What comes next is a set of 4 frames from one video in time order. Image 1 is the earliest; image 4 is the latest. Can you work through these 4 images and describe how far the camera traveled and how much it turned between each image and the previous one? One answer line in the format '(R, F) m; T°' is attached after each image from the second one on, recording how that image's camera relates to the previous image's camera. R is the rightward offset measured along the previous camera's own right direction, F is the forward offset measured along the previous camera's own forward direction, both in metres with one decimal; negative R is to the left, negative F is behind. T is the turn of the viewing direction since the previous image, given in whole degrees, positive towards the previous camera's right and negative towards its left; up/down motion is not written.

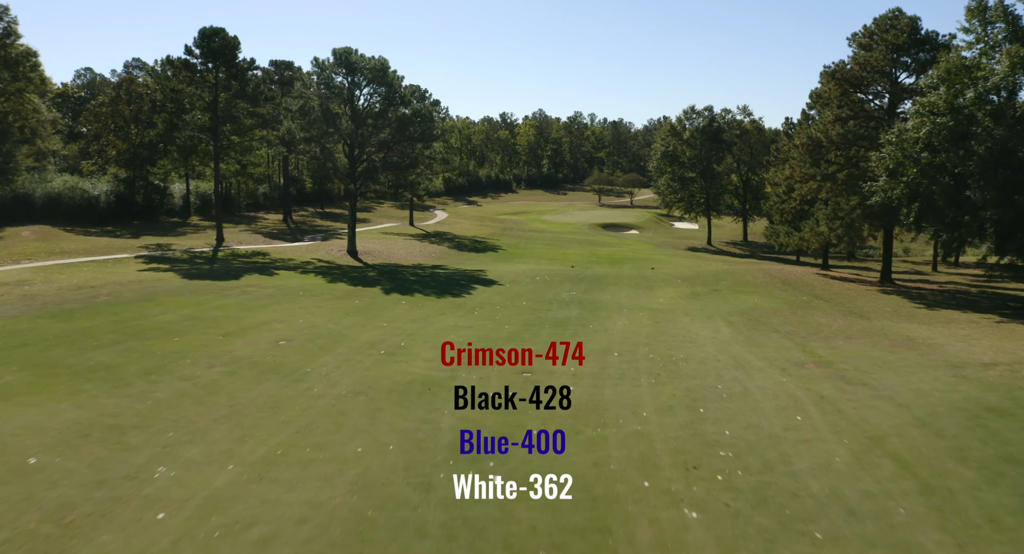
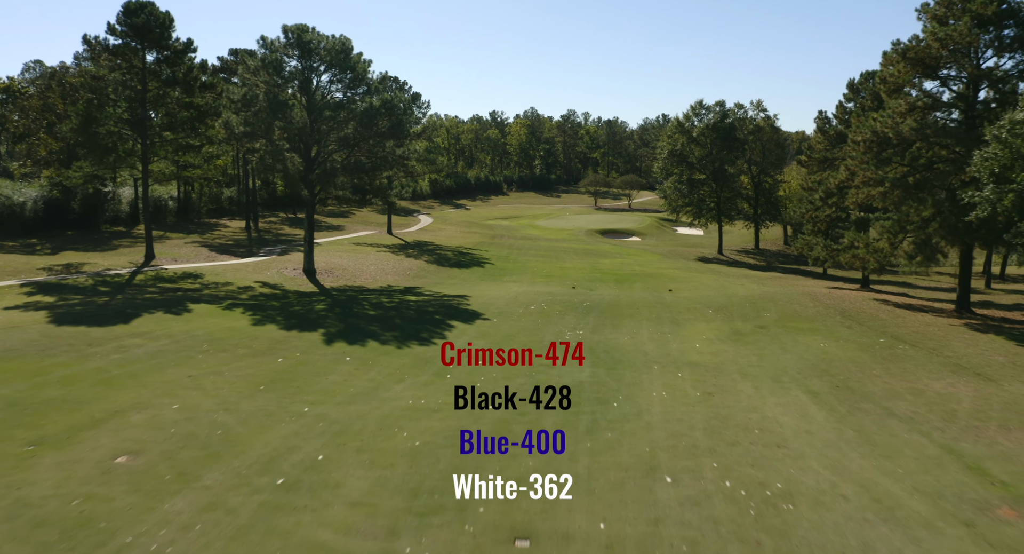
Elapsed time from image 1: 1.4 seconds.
(+0.1, +5.9) m; +1°
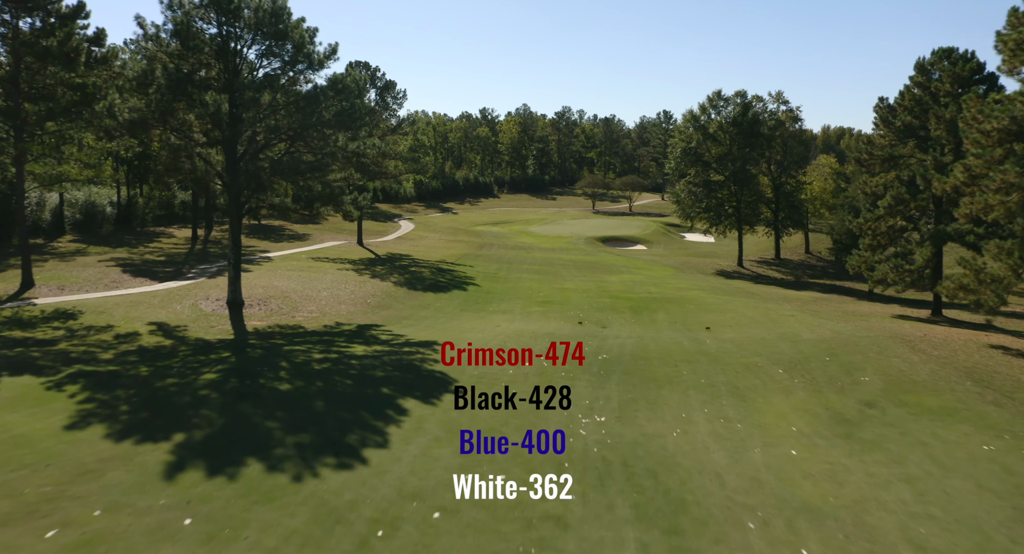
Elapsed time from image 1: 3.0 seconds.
(+0.2, +6.8) m; +1°
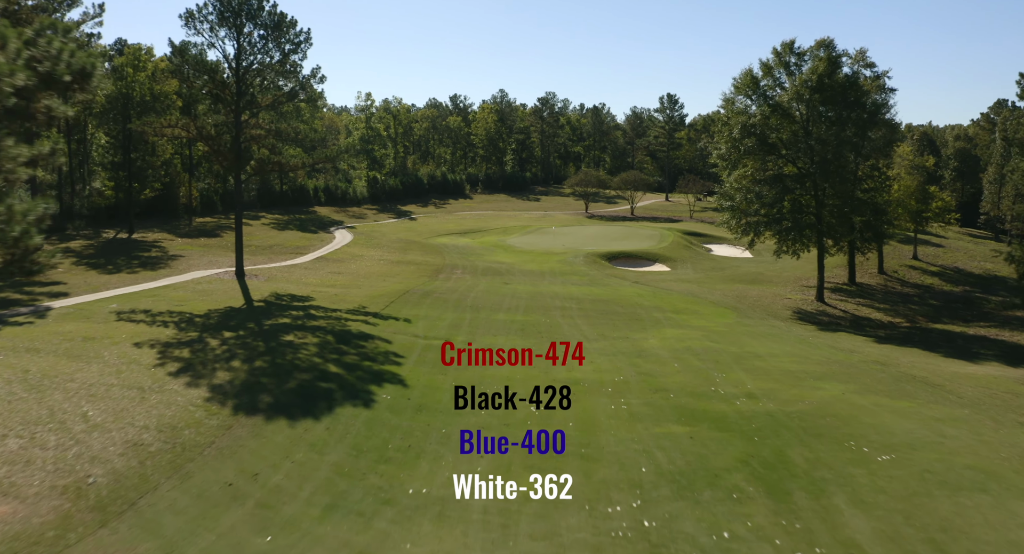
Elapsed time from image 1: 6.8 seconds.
(+0.4, +15.1) m; +2°
